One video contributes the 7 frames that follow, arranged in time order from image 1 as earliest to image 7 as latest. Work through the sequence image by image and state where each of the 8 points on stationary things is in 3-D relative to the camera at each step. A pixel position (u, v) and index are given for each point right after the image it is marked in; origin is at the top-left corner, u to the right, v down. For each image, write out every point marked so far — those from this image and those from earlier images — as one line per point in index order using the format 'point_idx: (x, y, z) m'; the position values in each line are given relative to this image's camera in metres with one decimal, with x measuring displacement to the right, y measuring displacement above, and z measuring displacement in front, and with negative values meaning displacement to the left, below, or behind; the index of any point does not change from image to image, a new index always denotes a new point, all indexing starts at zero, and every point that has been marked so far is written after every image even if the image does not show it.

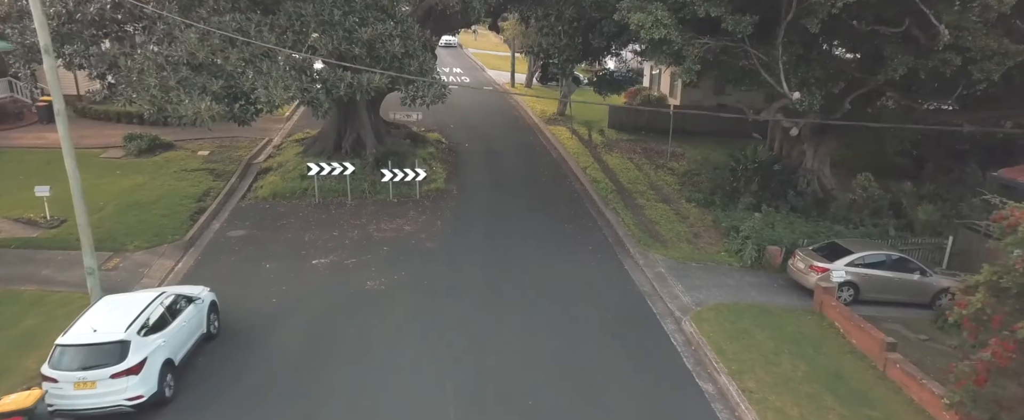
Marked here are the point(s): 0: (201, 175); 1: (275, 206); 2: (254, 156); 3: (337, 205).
0: (-9.4, +1.0, +17.7) m
1: (-6.6, +0.1, +16.3) m
2: (-8.8, +1.8, +19.8) m
3: (-5.0, +0.2, +16.6) m
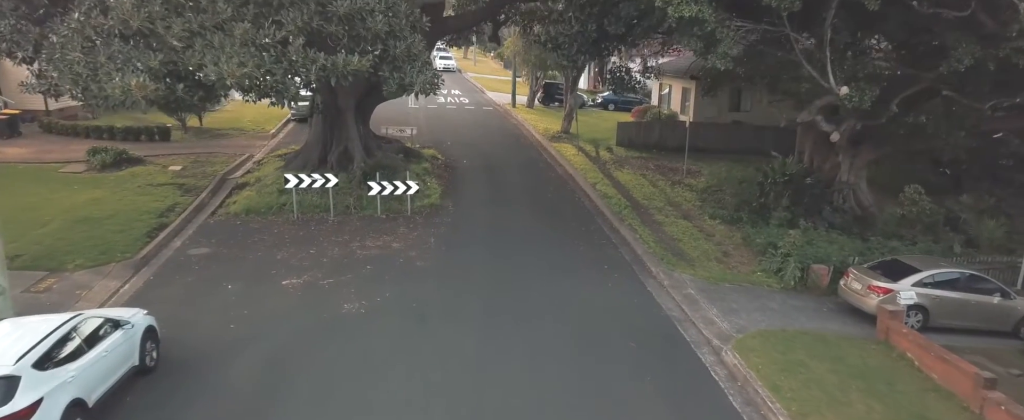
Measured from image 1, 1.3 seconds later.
0: (-9.4, +0.5, +15.9) m
1: (-6.5, -0.3, +14.5) m
2: (-8.7, +1.2, +18.0) m
3: (-4.9, -0.3, +14.8) m
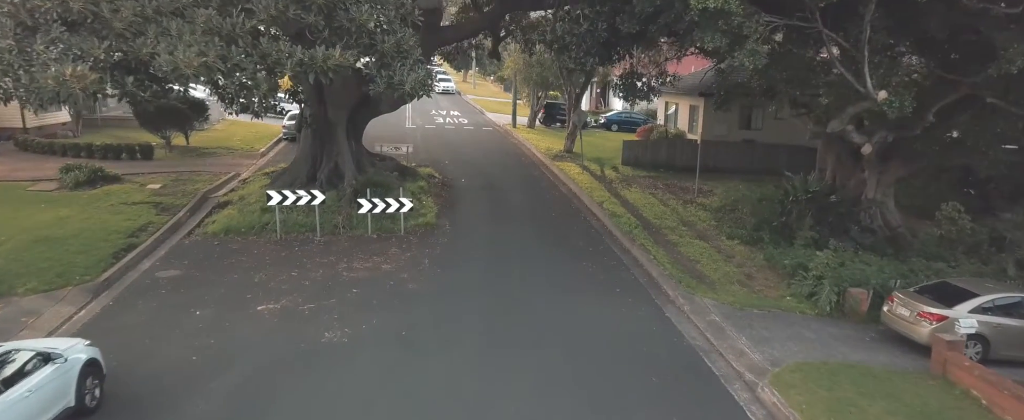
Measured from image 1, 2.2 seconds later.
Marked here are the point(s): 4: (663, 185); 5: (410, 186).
0: (-9.3, 0.0, +14.8) m
1: (-6.5, -0.8, +13.3) m
2: (-8.6, +0.6, +16.9) m
3: (-4.8, -0.7, +13.6) m
4: (+5.1, +0.9, +19.8) m
5: (-3.0, +0.7, +17.5) m
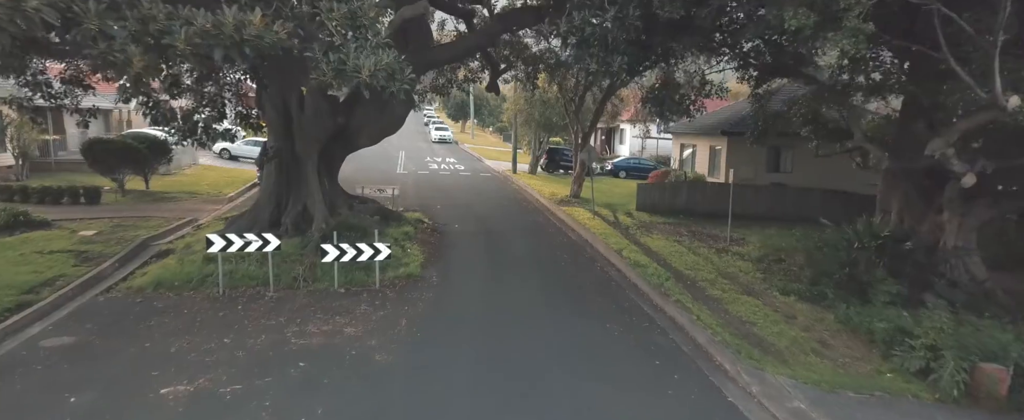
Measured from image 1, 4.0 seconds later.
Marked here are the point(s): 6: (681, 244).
0: (-9.3, -1.0, +12.0) m
1: (-6.5, -1.6, +10.5) m
2: (-8.6, -0.6, +14.2) m
3: (-4.8, -1.6, +10.8) m
4: (+5.1, -0.6, +17.1) m
5: (-3.0, -0.6, +14.8) m
6: (+4.4, -0.9, +15.4) m
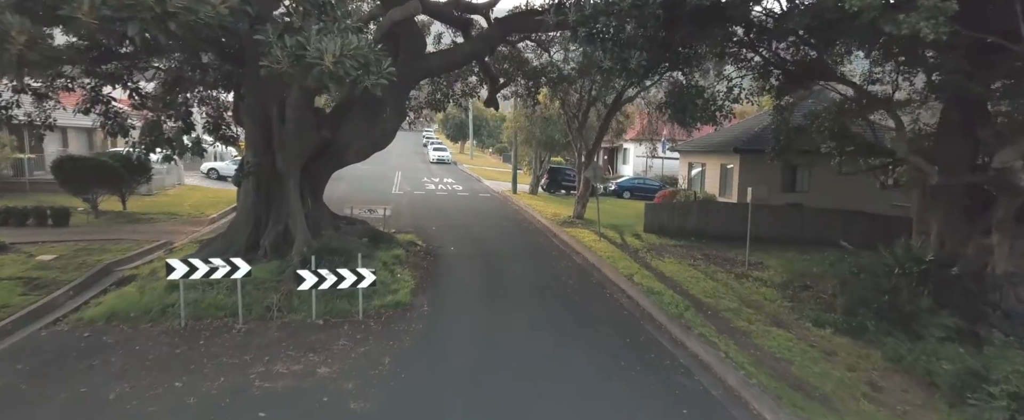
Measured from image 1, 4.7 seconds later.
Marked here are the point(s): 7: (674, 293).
0: (-9.3, -1.4, +10.8) m
1: (-6.5, -2.0, +9.2) m
2: (-8.6, -1.1, +12.9) m
3: (-4.8, -2.0, +9.5) m
4: (+5.1, -1.2, +15.9) m
5: (-3.0, -1.1, +13.6) m
6: (+4.4, -1.4, +14.1) m
7: (+3.2, -1.7, +11.6) m
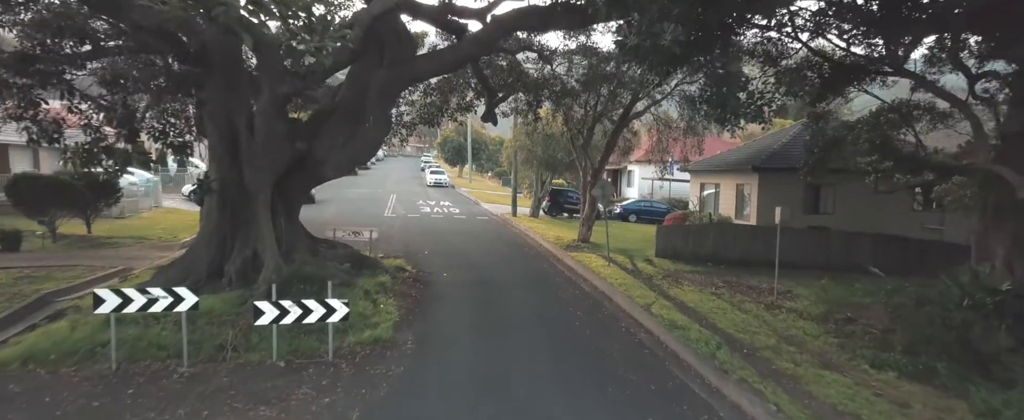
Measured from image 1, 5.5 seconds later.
0: (-9.3, -1.7, +9.1) m
1: (-6.5, -2.2, +7.5) m
2: (-8.6, -1.5, +11.3) m
3: (-4.8, -2.2, +7.8) m
4: (+5.1, -1.8, +14.3) m
5: (-3.0, -1.5, +12.0) m
6: (+4.4, -1.9, +12.5) m
7: (+3.2, -2.0, +10.0) m
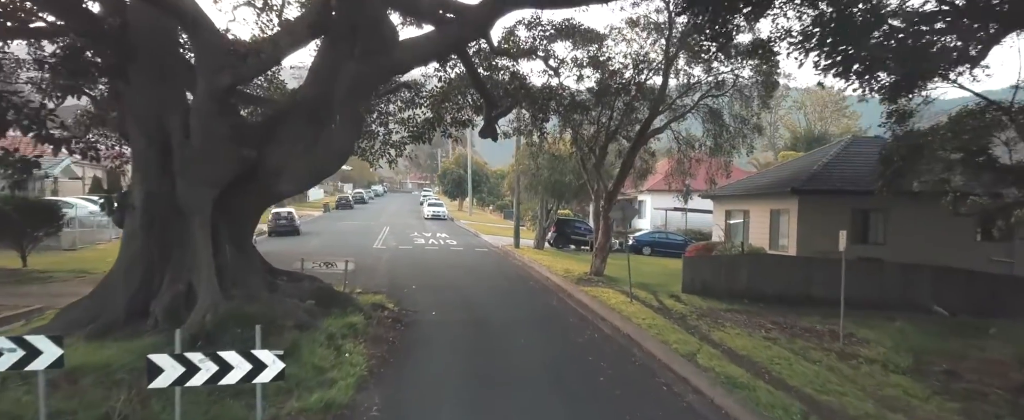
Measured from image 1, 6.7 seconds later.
0: (-9.3, -1.9, +6.6) m
1: (-6.4, -2.3, +5.0) m
2: (-8.6, -1.9, +8.8) m
3: (-4.8, -2.3, +5.3) m
4: (+5.2, -2.3, +11.7) m
5: (-3.0, -1.9, +9.5) m
6: (+4.5, -2.3, +9.9) m
7: (+3.3, -2.2, +7.4) m
